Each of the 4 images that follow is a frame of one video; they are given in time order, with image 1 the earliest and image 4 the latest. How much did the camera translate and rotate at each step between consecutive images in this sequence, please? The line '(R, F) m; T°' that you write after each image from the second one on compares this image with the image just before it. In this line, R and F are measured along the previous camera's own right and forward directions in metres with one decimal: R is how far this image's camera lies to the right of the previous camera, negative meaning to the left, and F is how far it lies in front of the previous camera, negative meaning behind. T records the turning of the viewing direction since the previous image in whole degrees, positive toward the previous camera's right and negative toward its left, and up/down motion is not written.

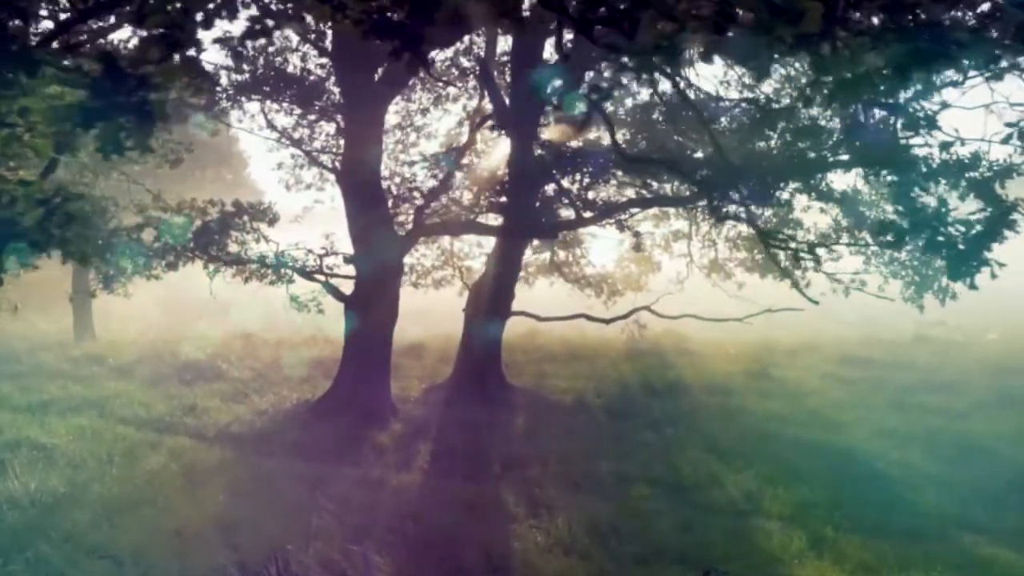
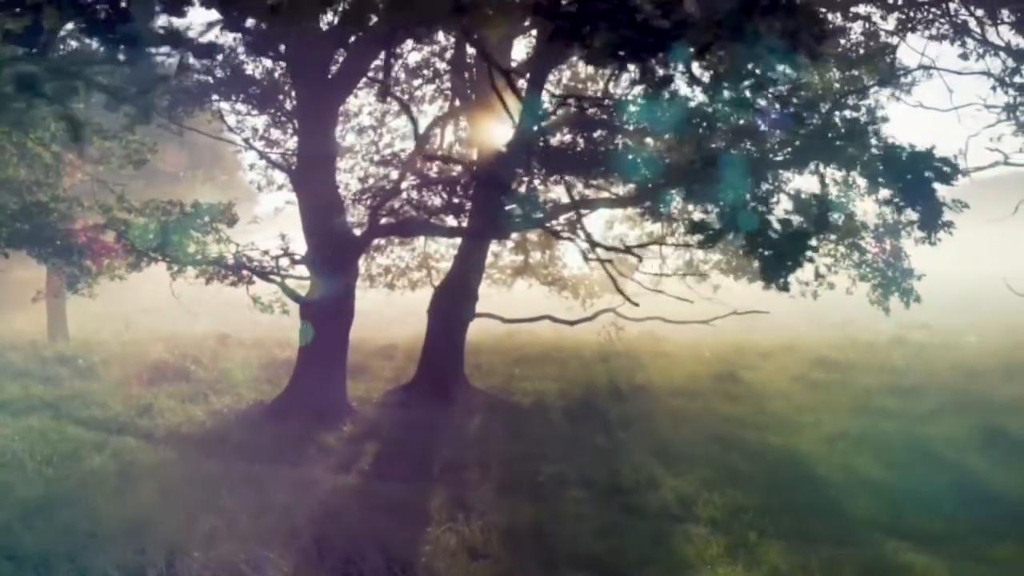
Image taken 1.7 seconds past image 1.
(+0.8, +0.1) m; -1°
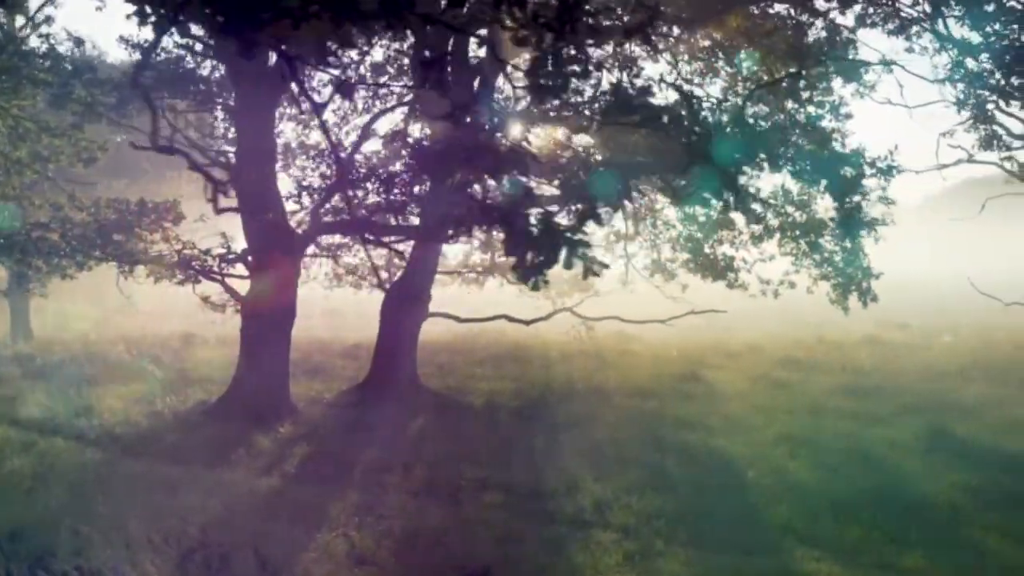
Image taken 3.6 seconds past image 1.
(+1.0, +0.2) m; -1°
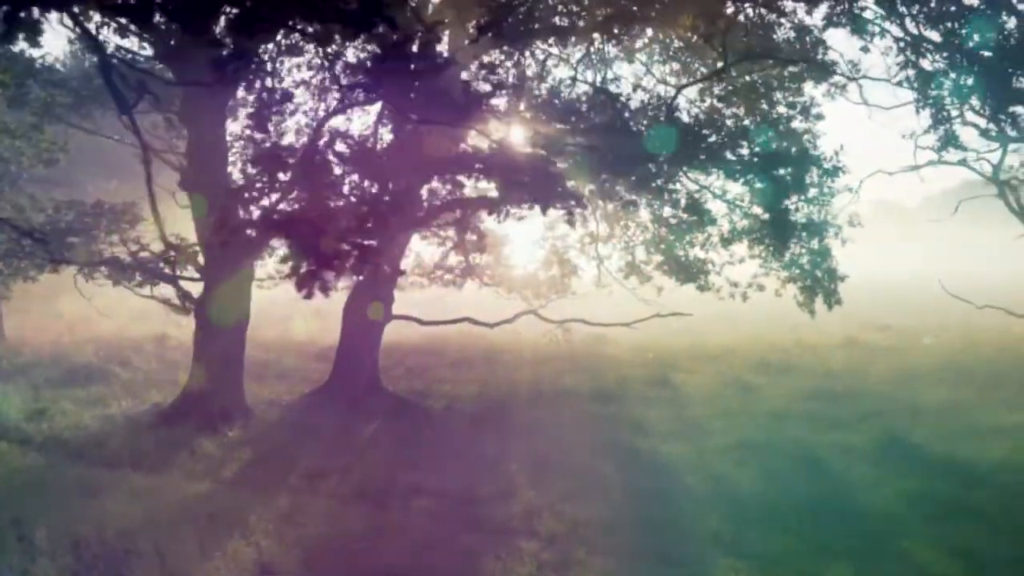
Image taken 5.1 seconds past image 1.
(+0.8, +0.2) m; -1°
